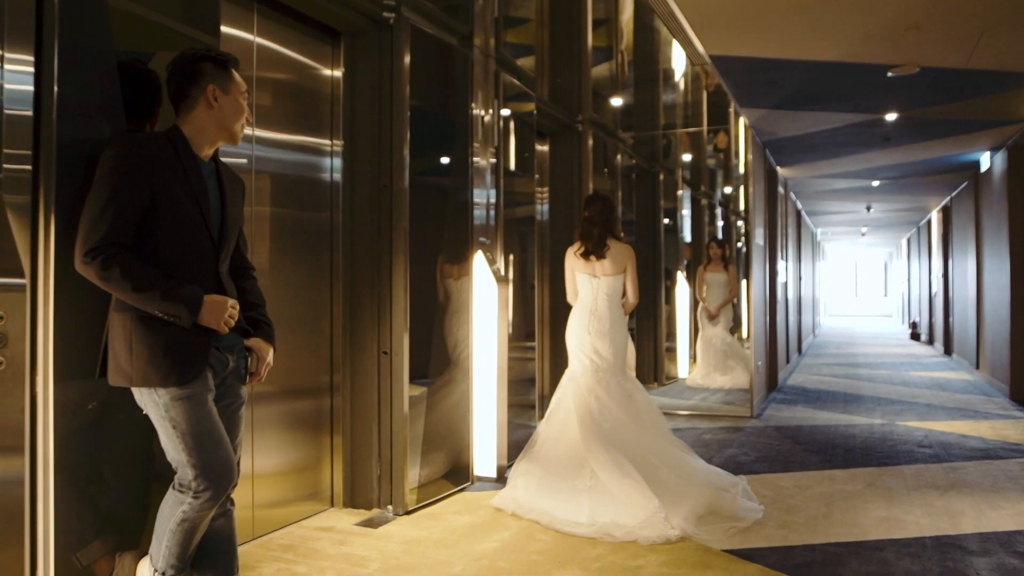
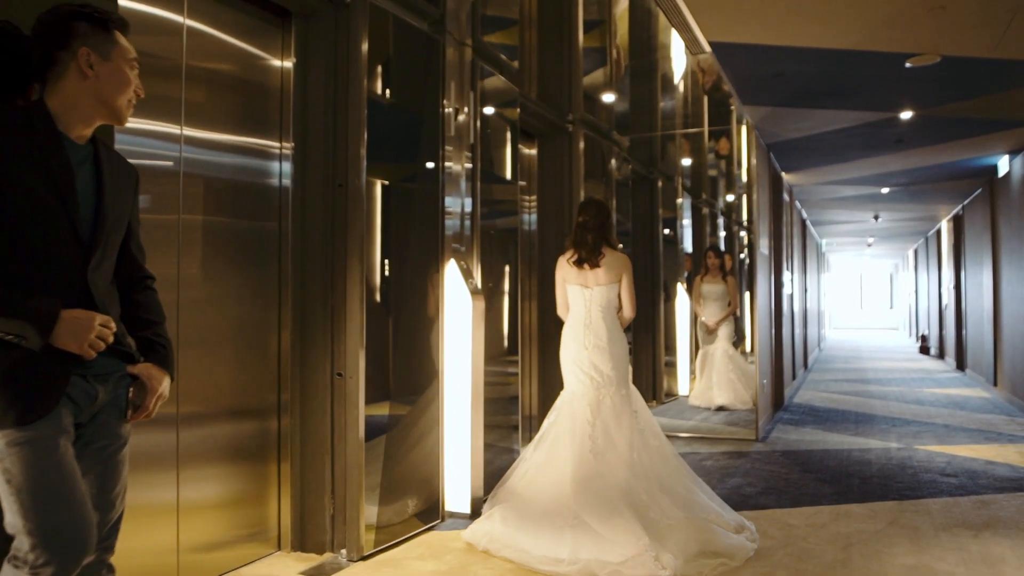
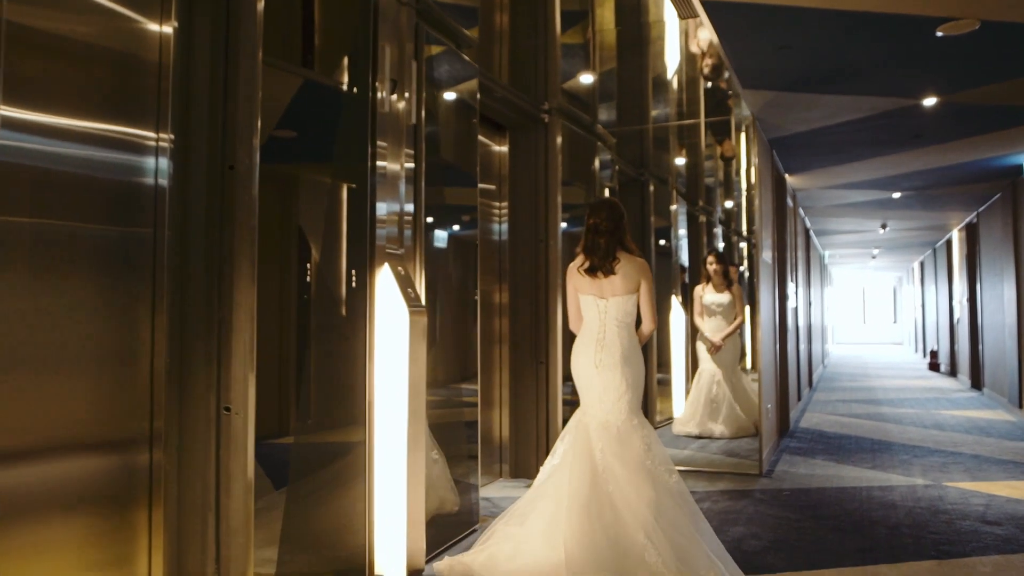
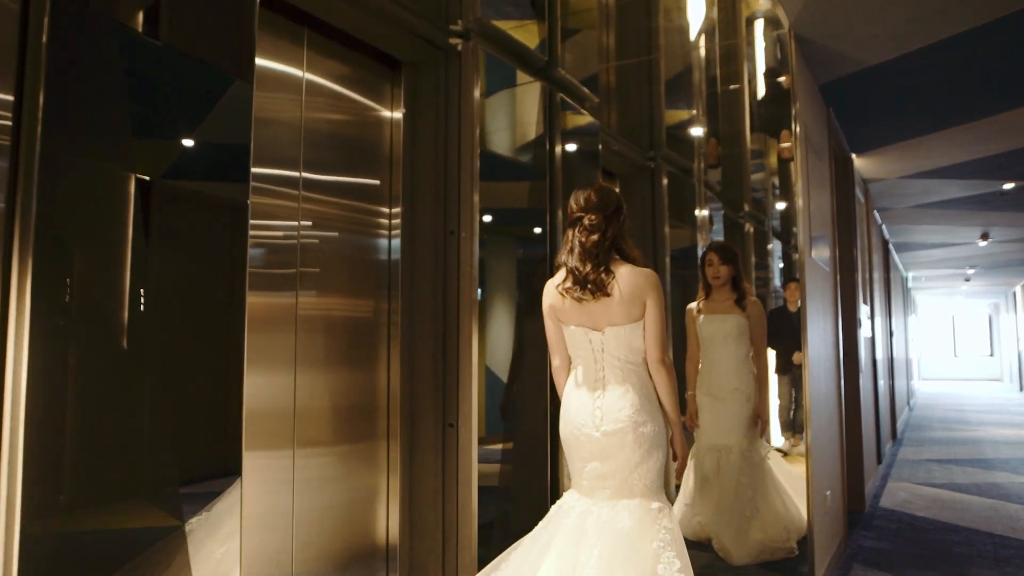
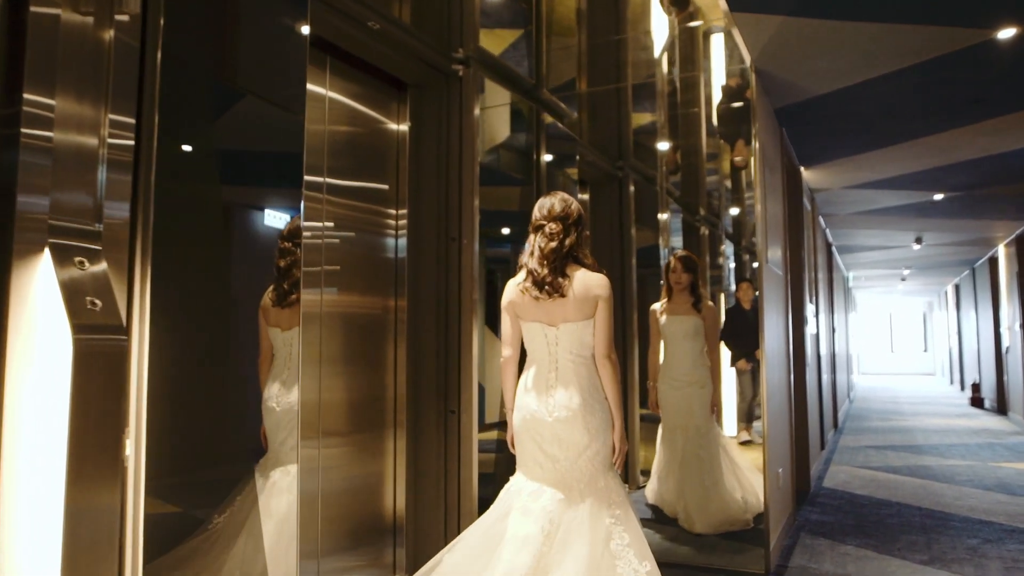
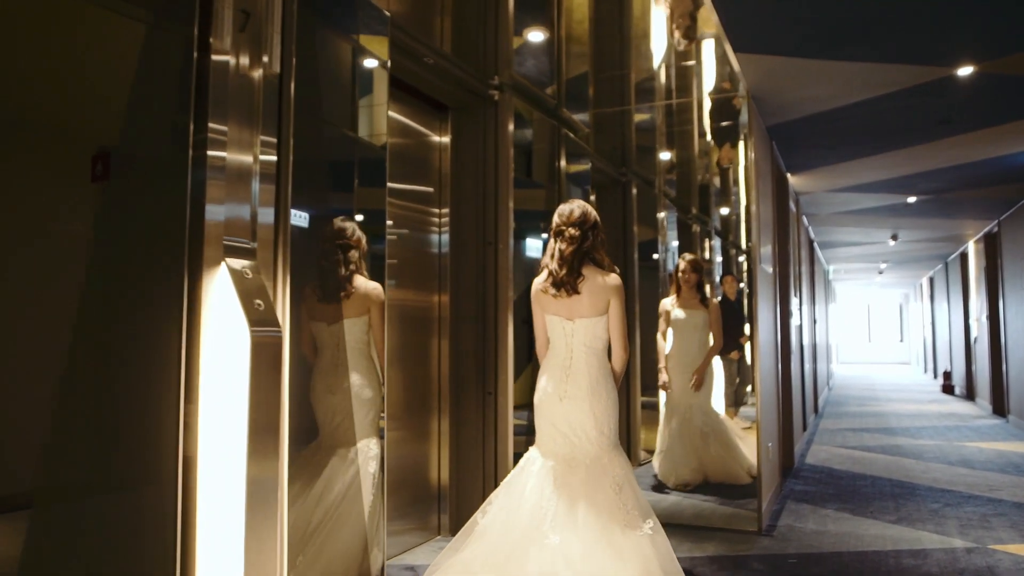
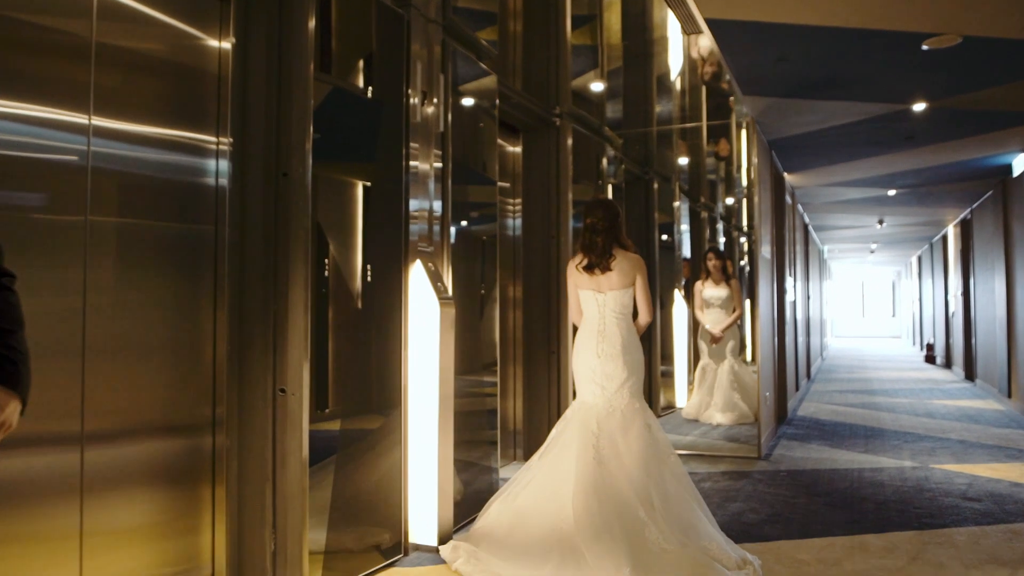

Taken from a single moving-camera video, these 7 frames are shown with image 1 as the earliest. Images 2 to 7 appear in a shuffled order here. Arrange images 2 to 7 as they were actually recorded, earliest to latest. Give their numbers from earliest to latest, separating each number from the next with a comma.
2, 7, 3, 6, 5, 4
